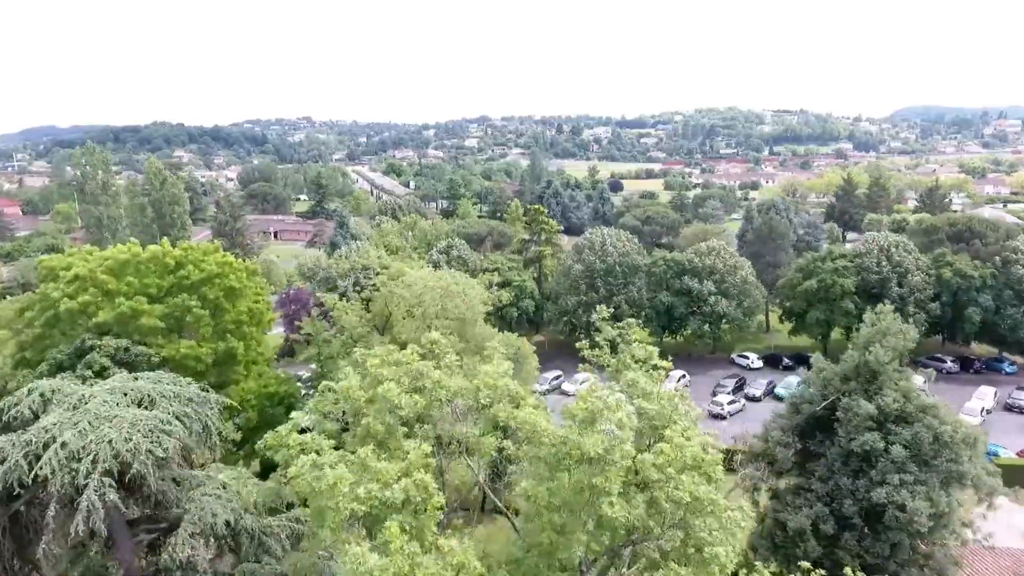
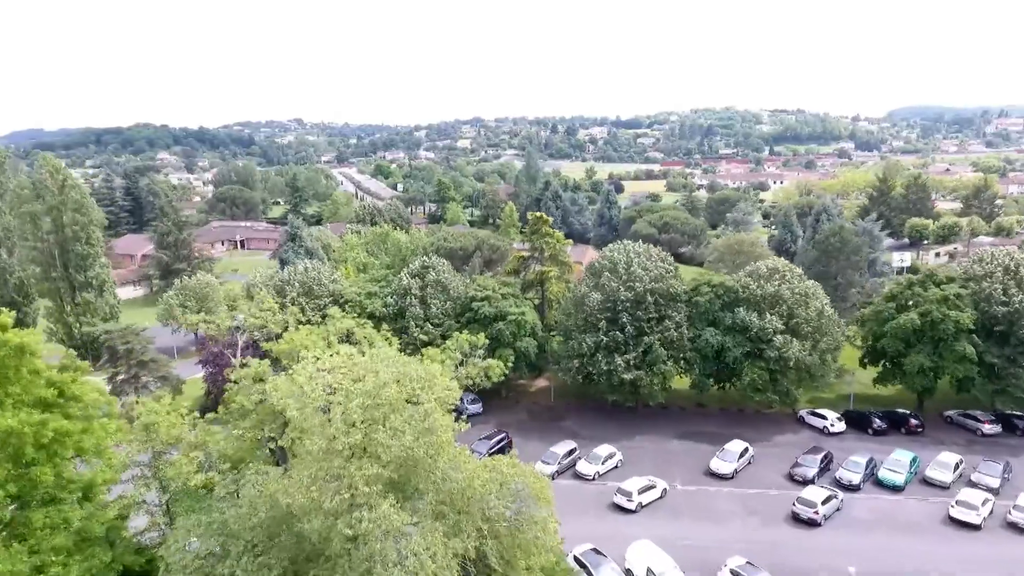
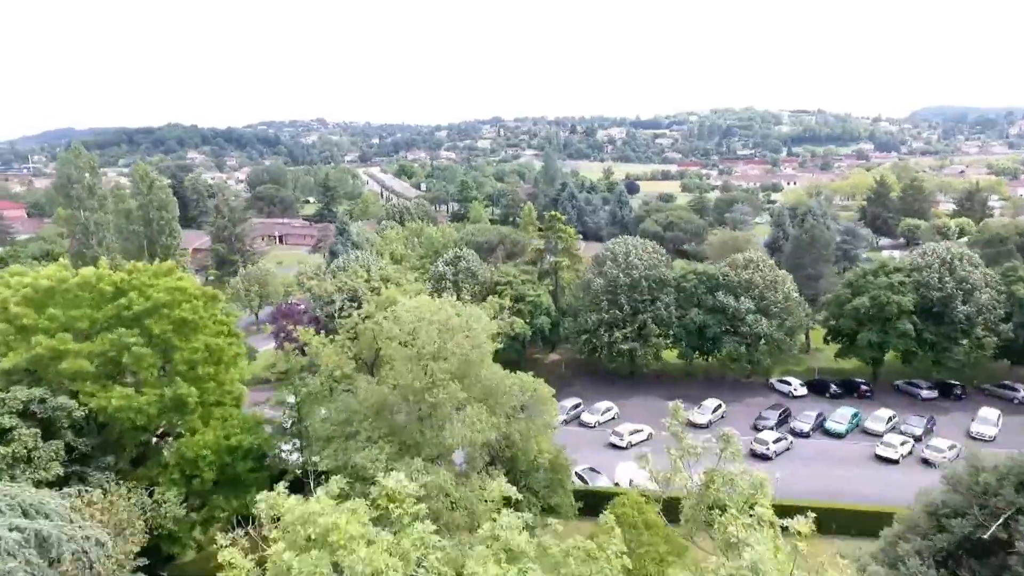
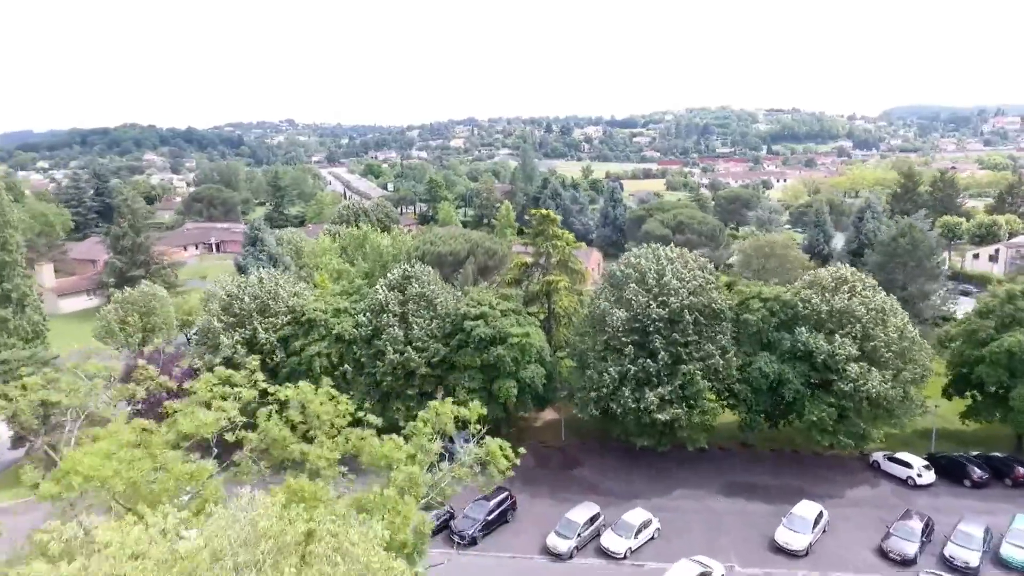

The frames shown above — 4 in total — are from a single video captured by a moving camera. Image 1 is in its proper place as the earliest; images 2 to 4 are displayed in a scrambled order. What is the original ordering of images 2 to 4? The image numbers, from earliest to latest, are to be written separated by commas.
3, 2, 4
